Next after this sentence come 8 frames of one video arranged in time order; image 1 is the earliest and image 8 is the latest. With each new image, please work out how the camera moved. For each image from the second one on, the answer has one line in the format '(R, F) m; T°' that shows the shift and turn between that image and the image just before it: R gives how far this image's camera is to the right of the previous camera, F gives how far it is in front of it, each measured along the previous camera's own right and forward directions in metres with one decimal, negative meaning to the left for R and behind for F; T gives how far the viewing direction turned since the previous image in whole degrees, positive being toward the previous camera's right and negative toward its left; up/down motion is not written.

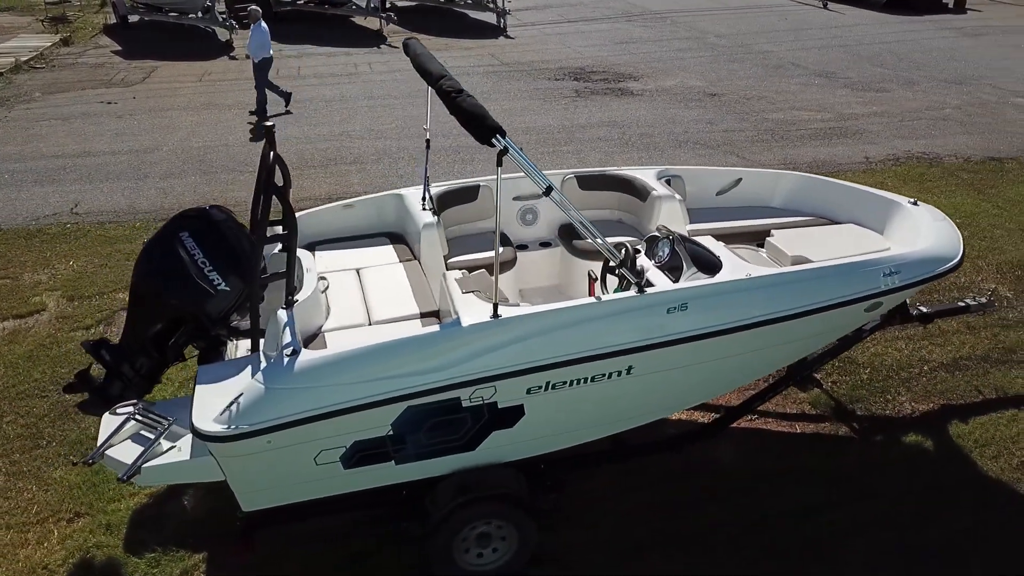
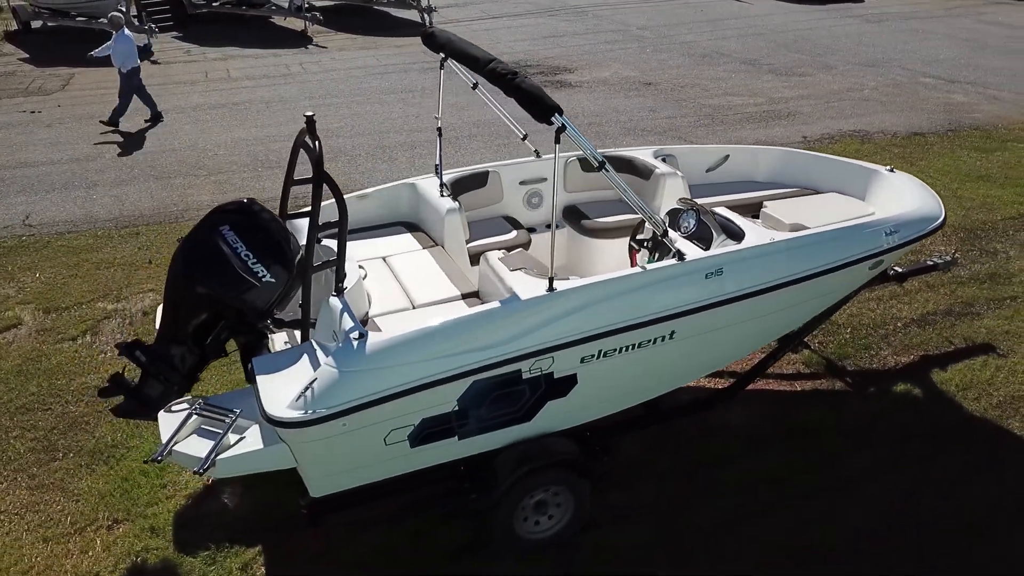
(-0.5, -0.1) m; +6°
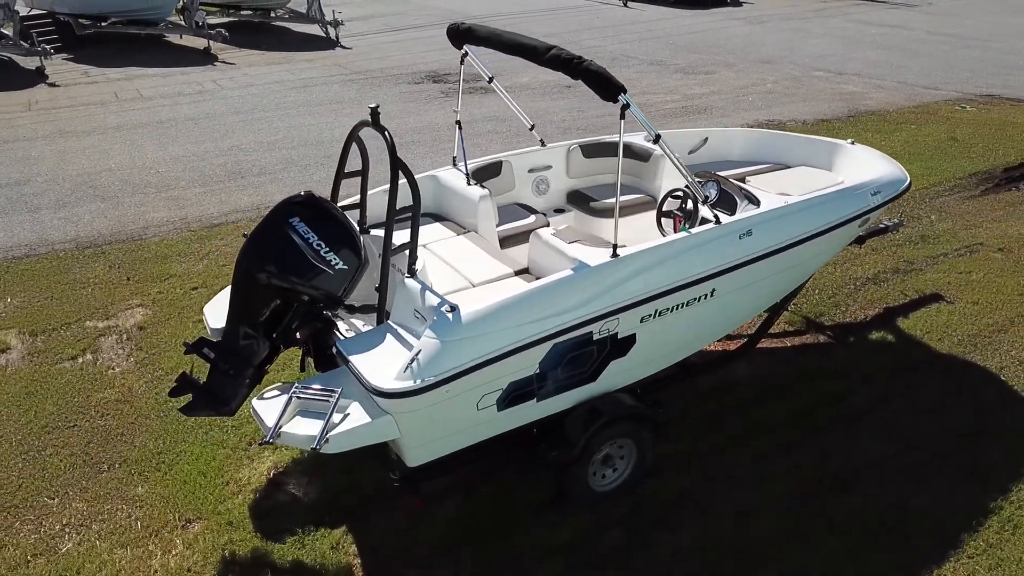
(-0.7, -0.2) m; +8°
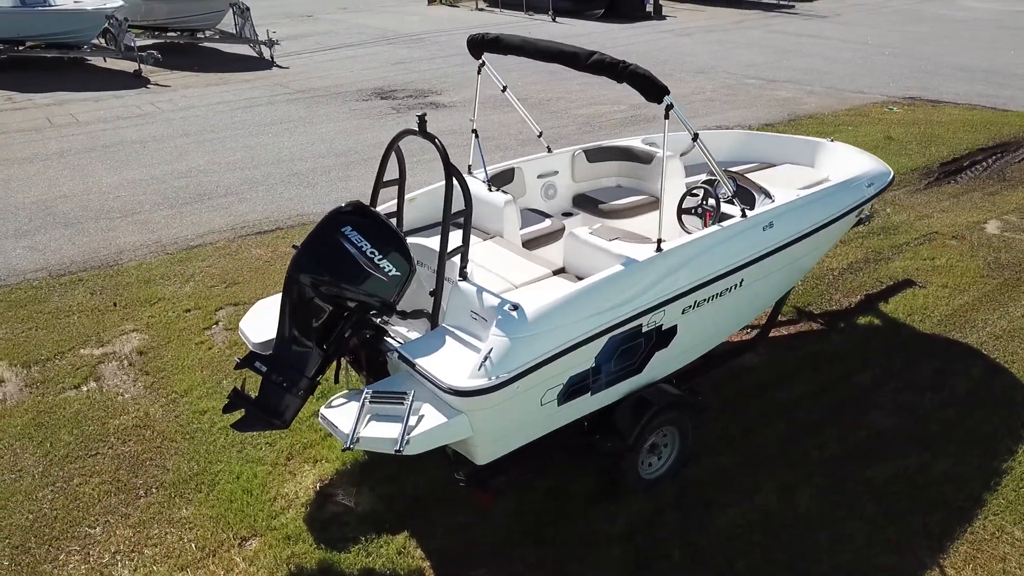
(-0.5, -0.1) m; +6°
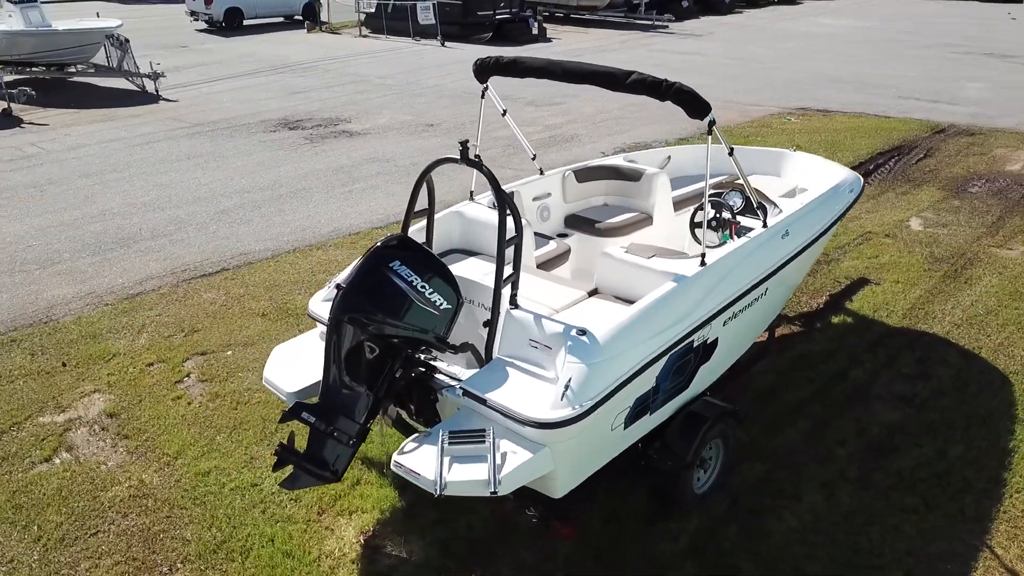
(-0.7, +0.1) m; +9°
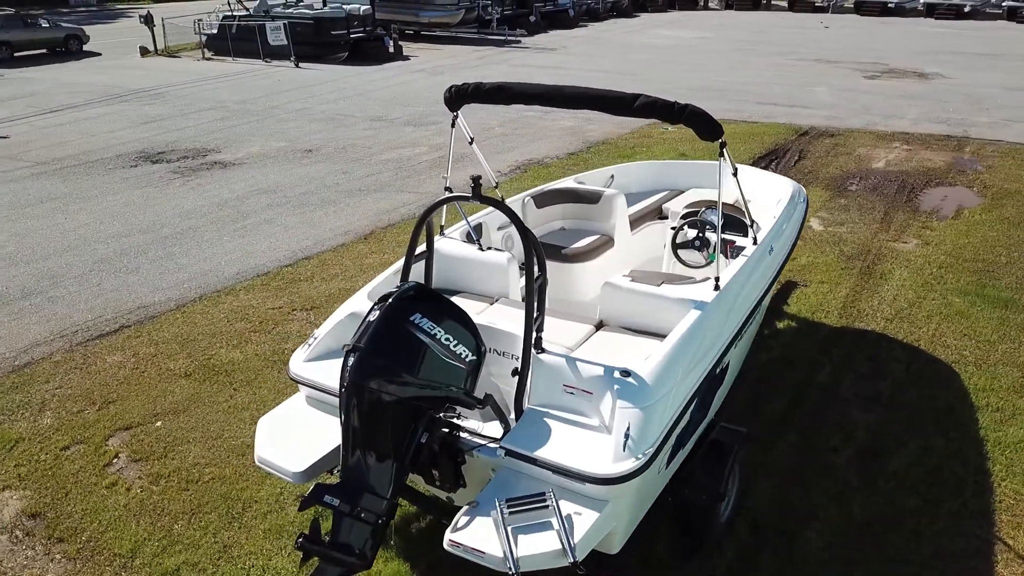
(-0.6, +0.3) m; +11°
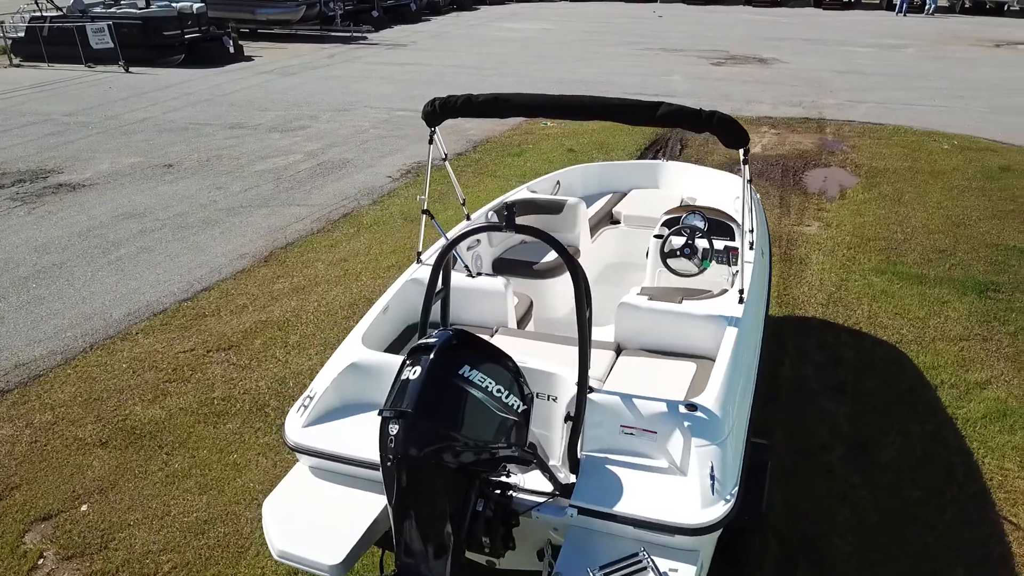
(-0.7, +0.4) m; +11°
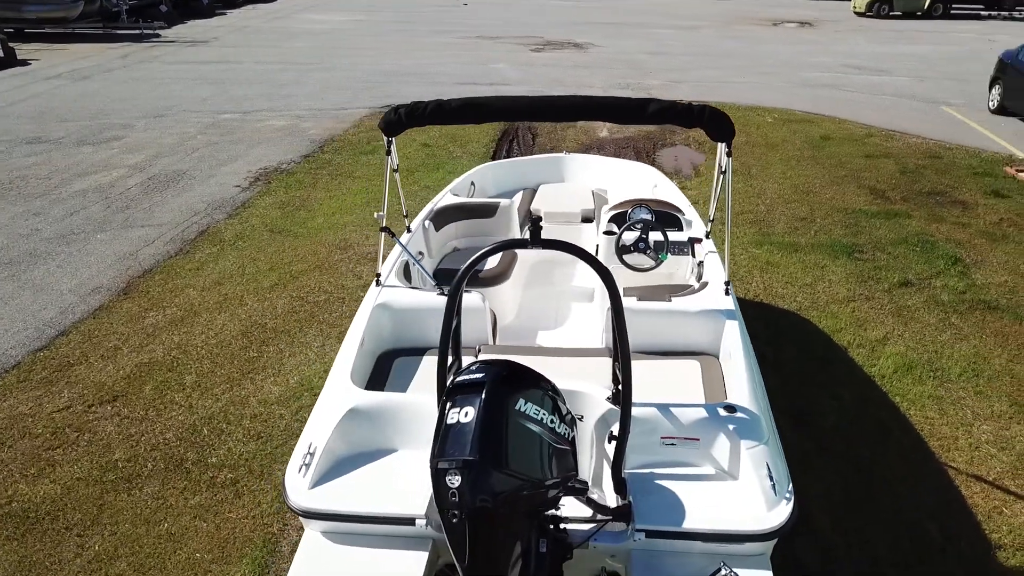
(-0.7, +0.3) m; +13°
